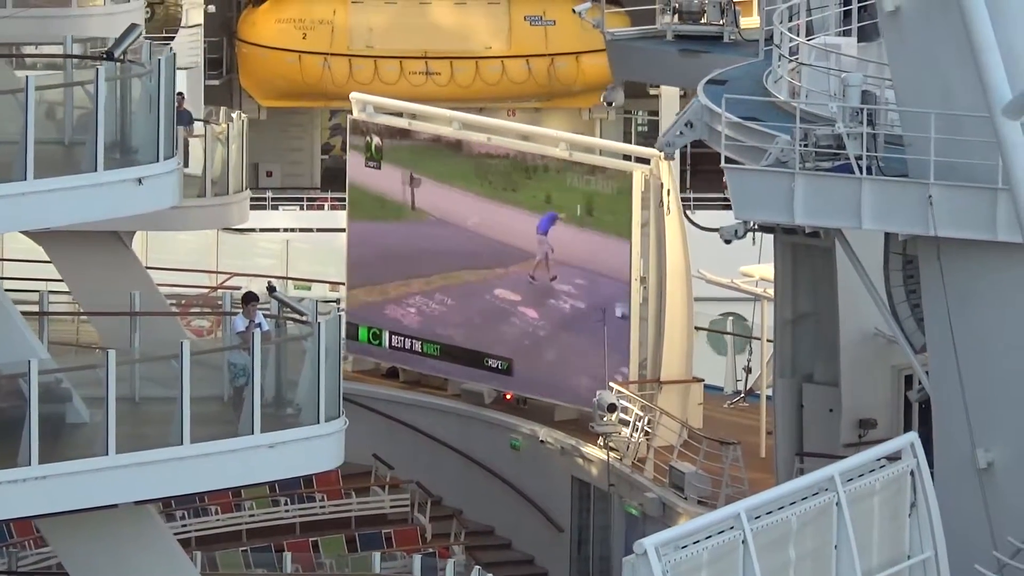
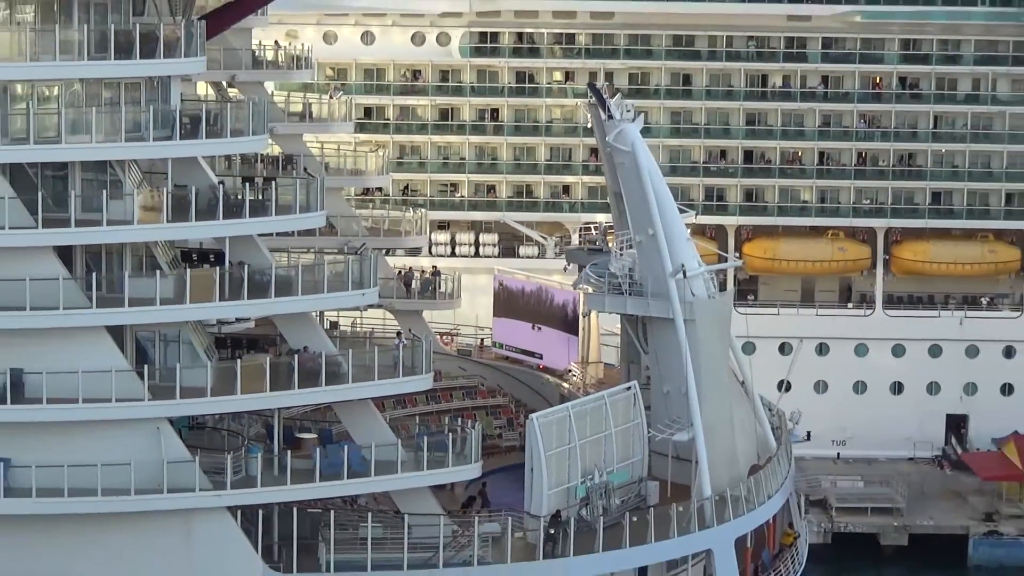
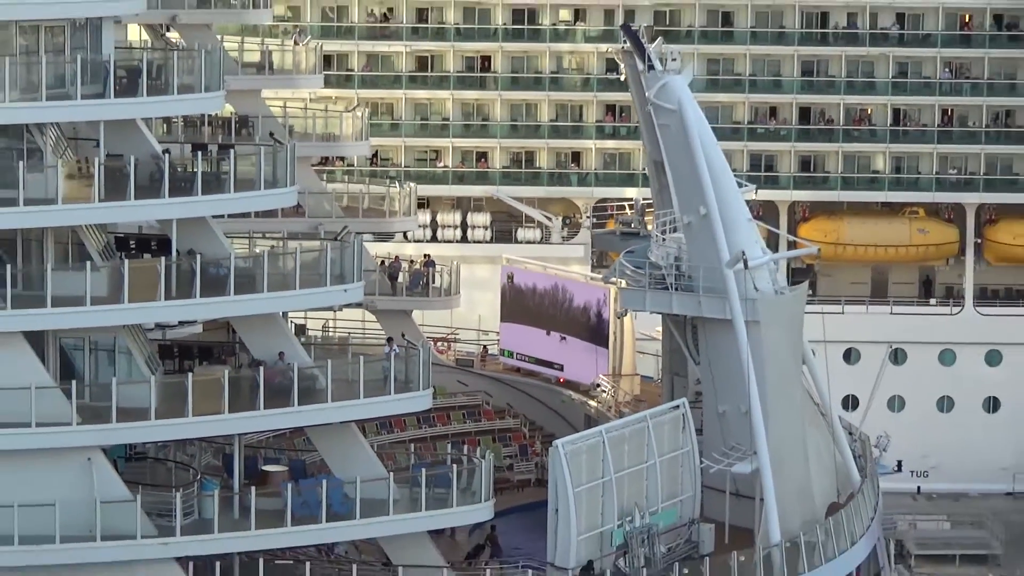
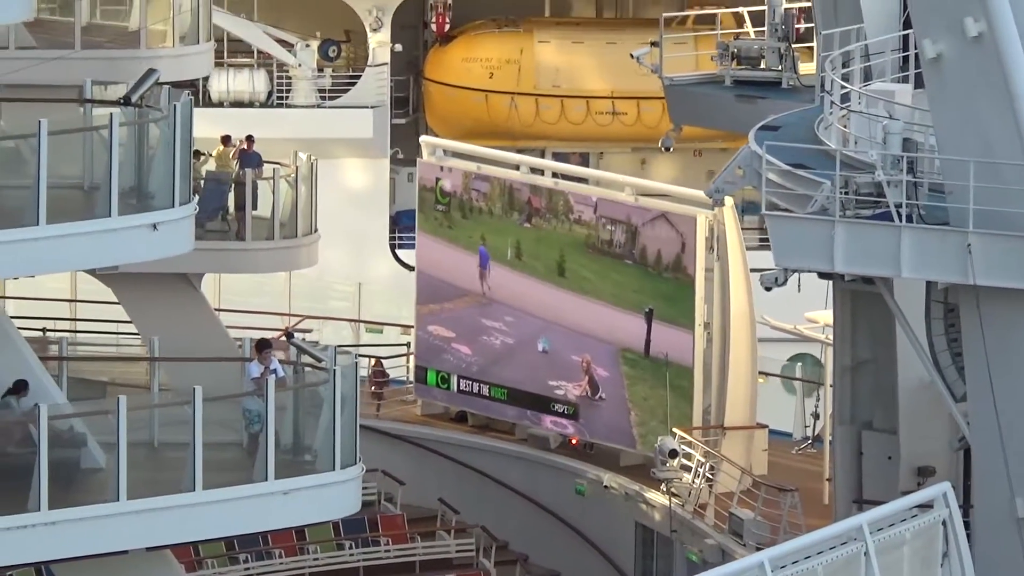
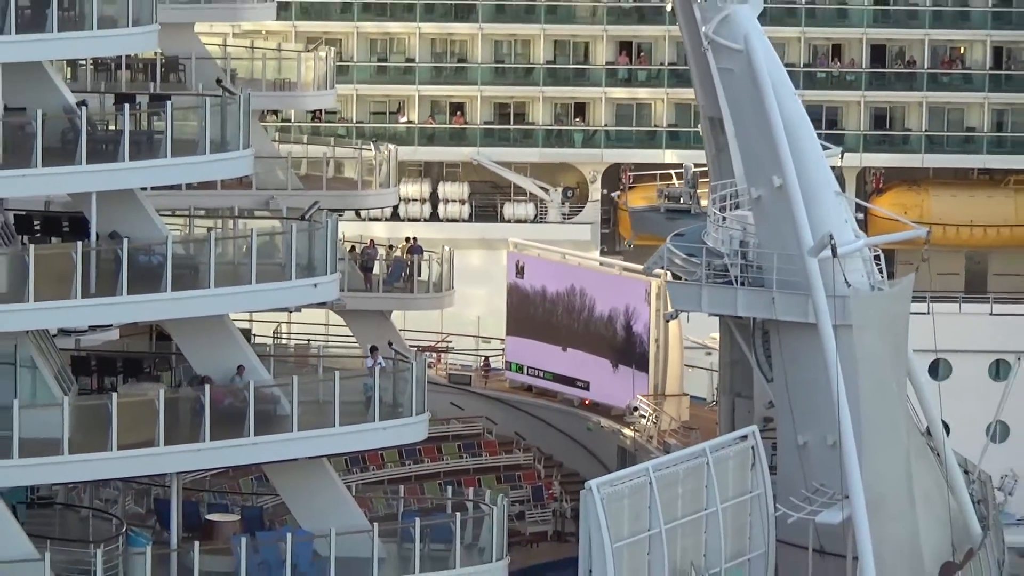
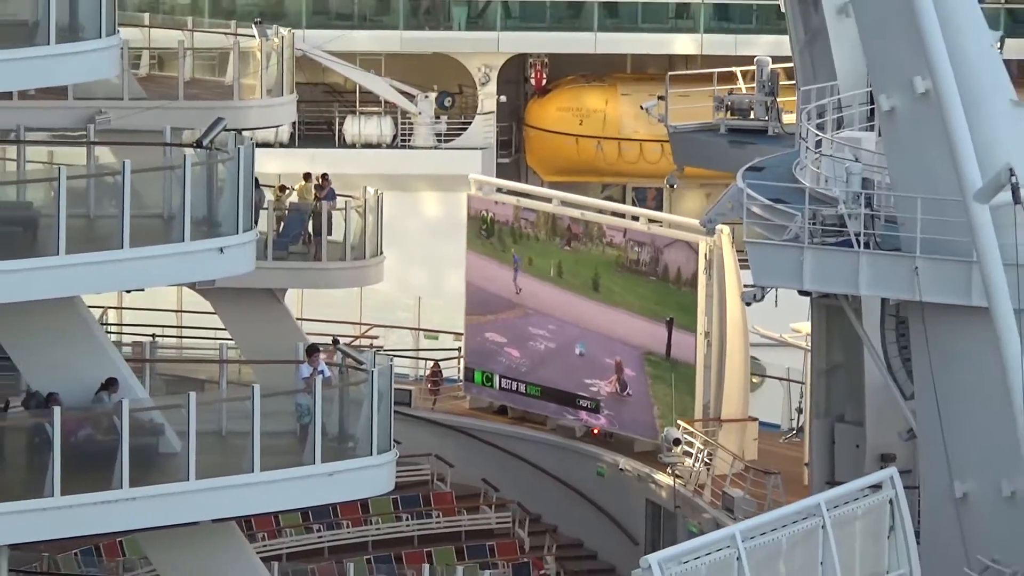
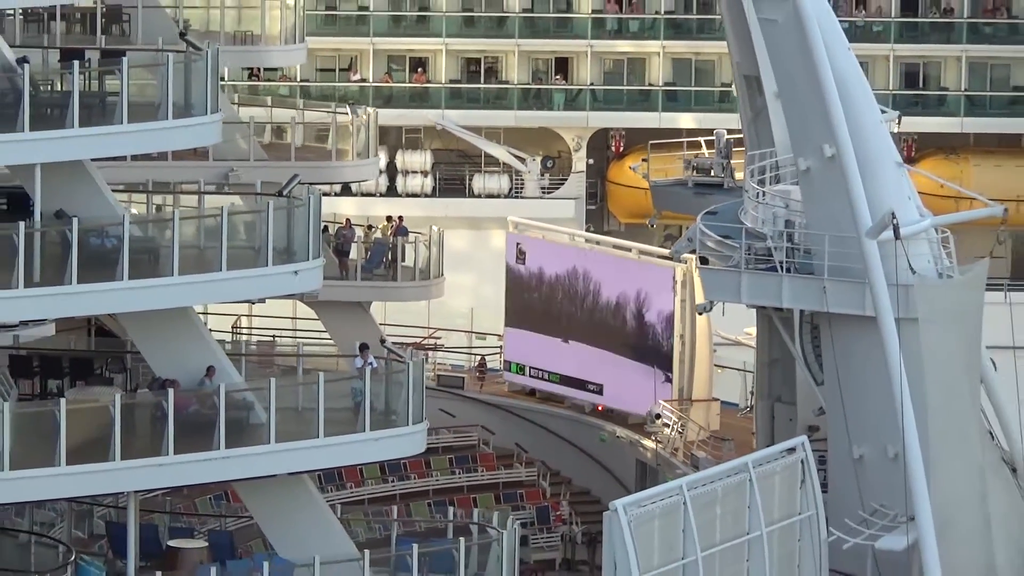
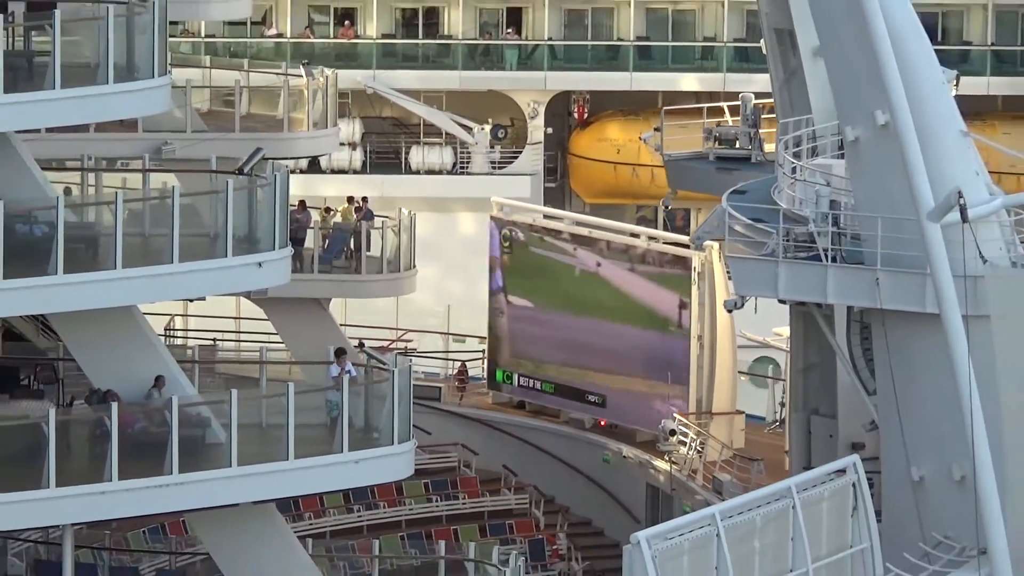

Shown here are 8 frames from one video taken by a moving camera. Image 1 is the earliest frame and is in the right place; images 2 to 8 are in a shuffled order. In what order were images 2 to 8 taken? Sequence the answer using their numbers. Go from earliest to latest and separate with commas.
4, 6, 8, 7, 5, 3, 2
